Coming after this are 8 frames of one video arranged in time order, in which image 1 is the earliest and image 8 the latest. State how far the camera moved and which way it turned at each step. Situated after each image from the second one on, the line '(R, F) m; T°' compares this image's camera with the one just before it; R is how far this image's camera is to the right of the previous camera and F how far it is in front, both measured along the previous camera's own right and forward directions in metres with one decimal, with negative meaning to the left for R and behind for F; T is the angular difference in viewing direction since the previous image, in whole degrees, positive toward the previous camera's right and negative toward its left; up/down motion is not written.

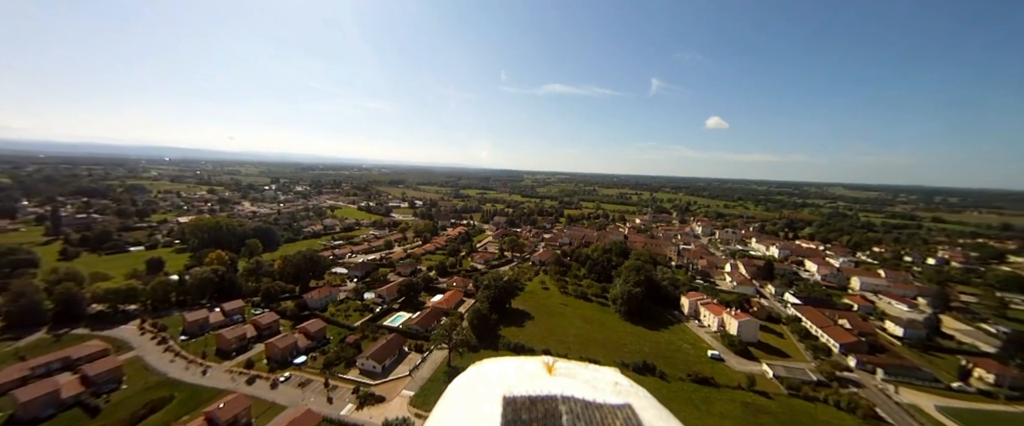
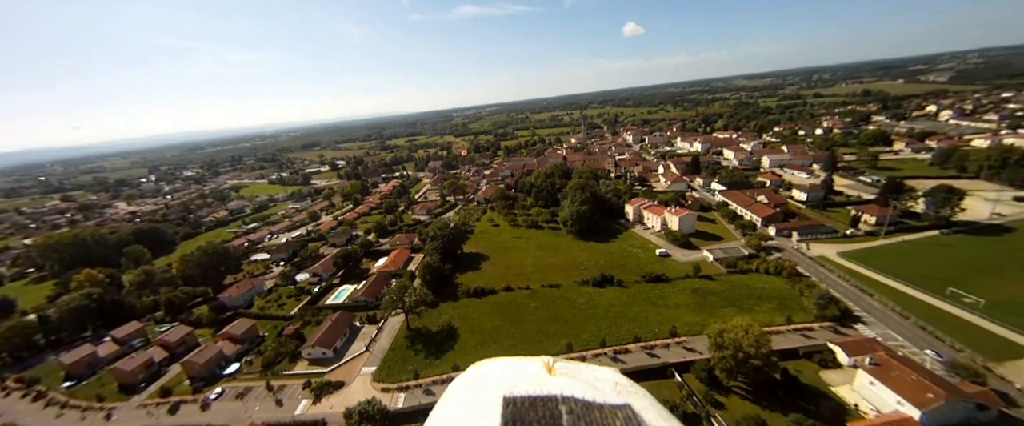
(+0.6, +3.4) m; +9°
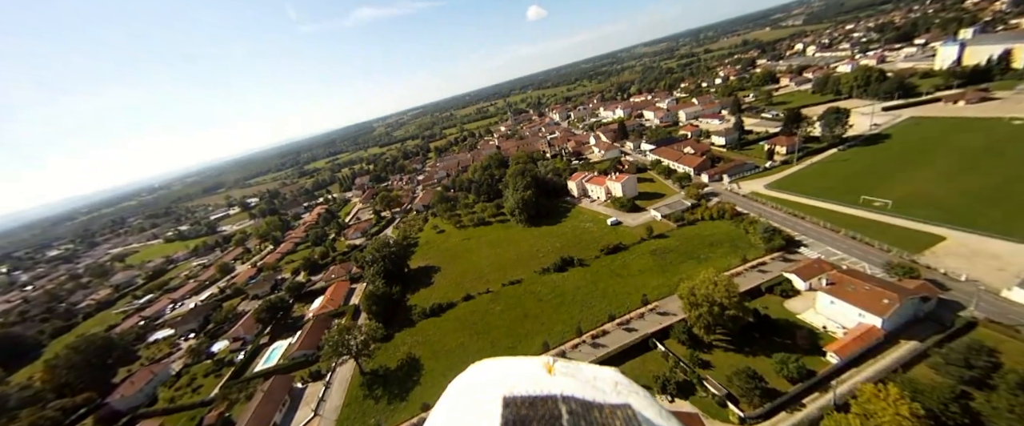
(+0.5, +2.7) m; +9°
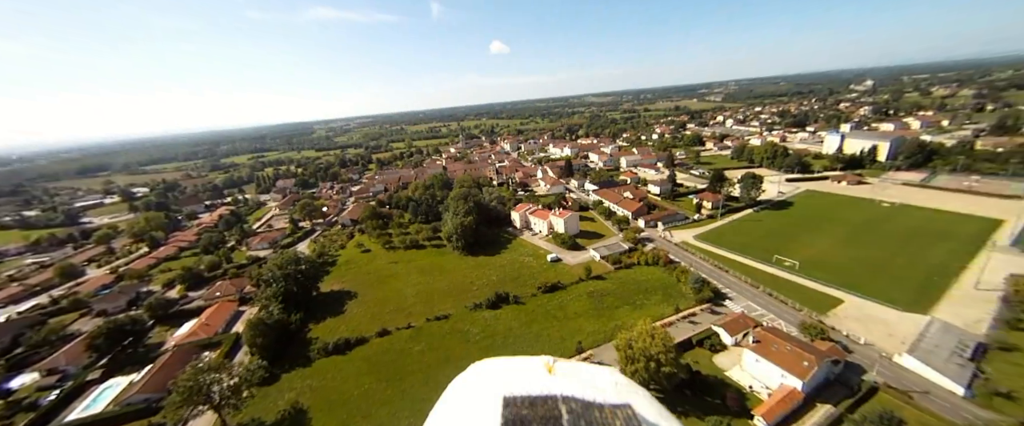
(+0.5, +2.2) m; +10°
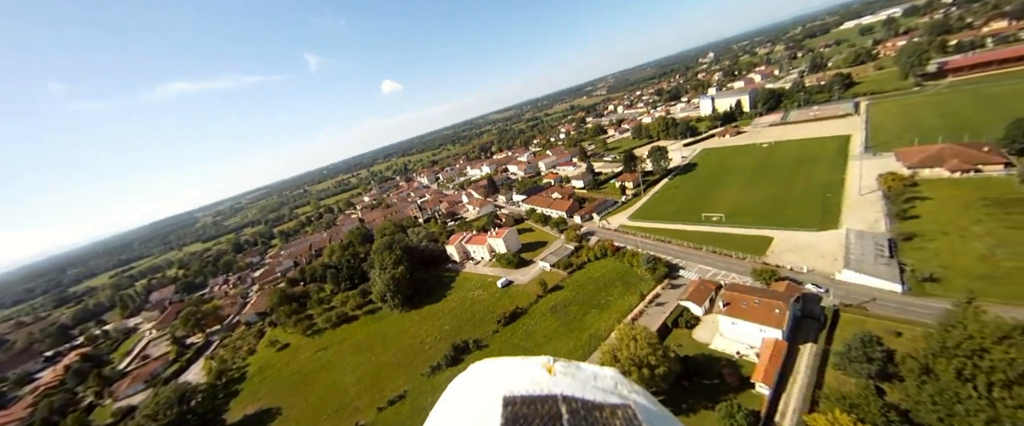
(+0.5, +2.6) m; +12°
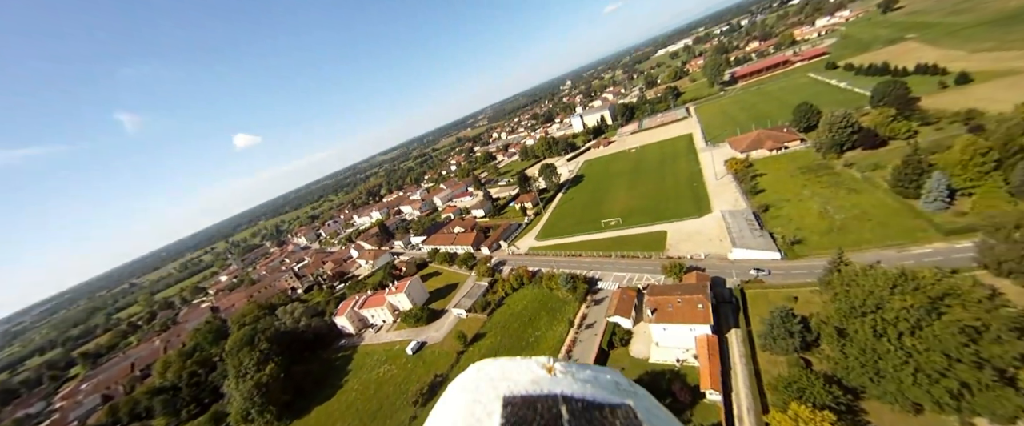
(+0.8, +3.1) m; +18°
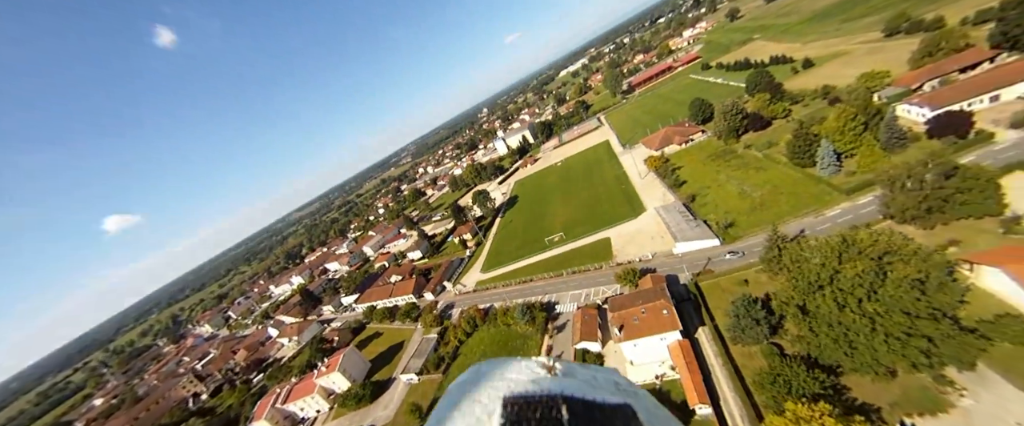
(+0.4, +2.0) m; +11°
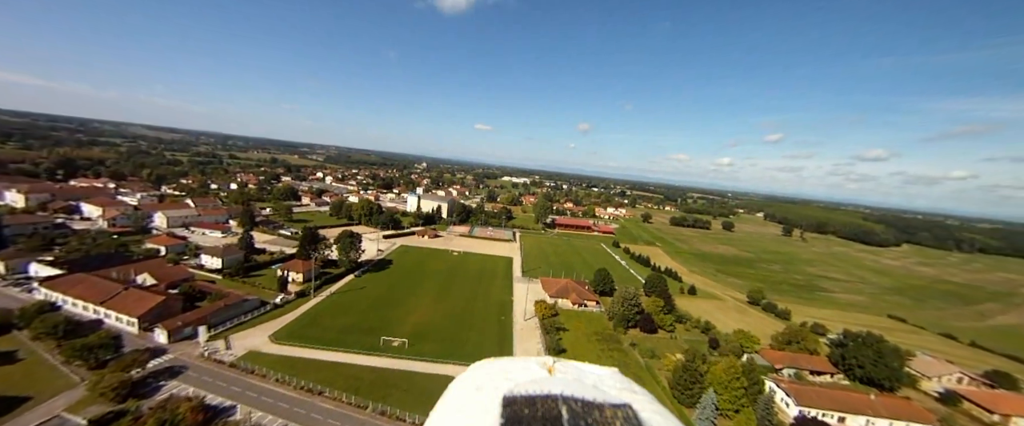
(+1.0, +5.0) m; +14°
